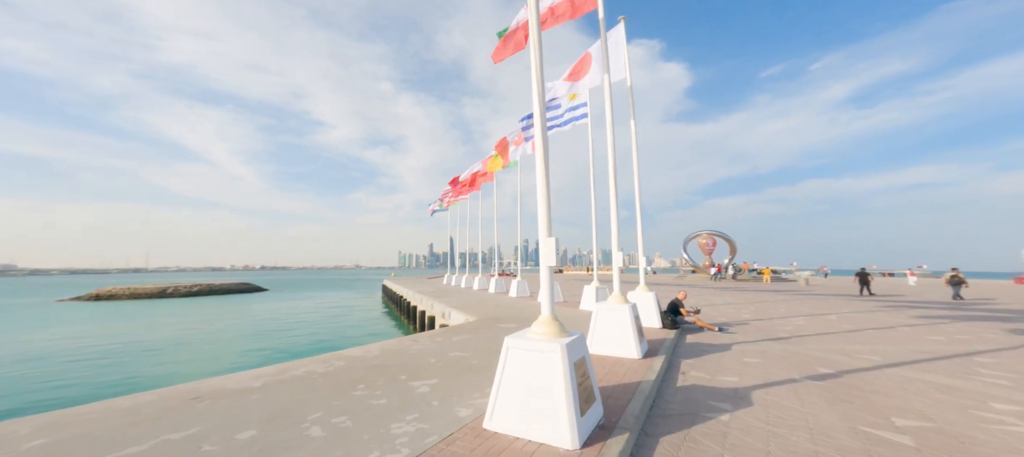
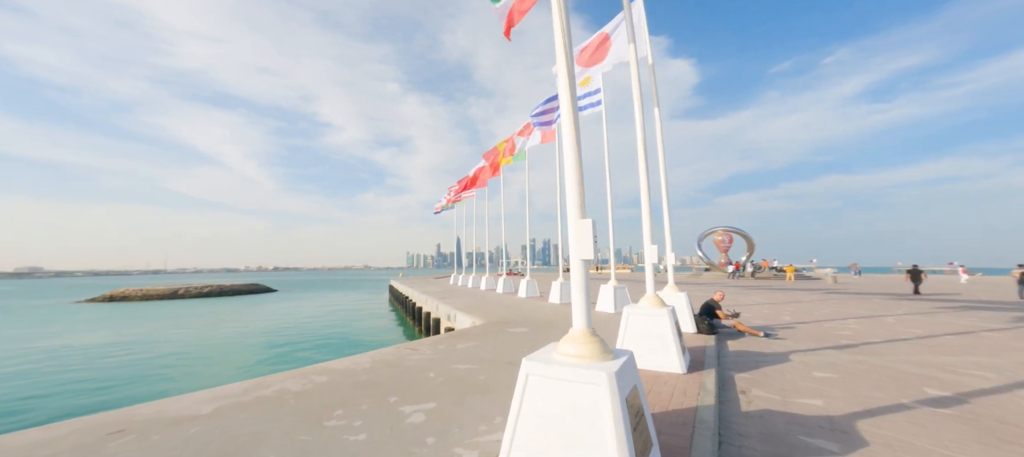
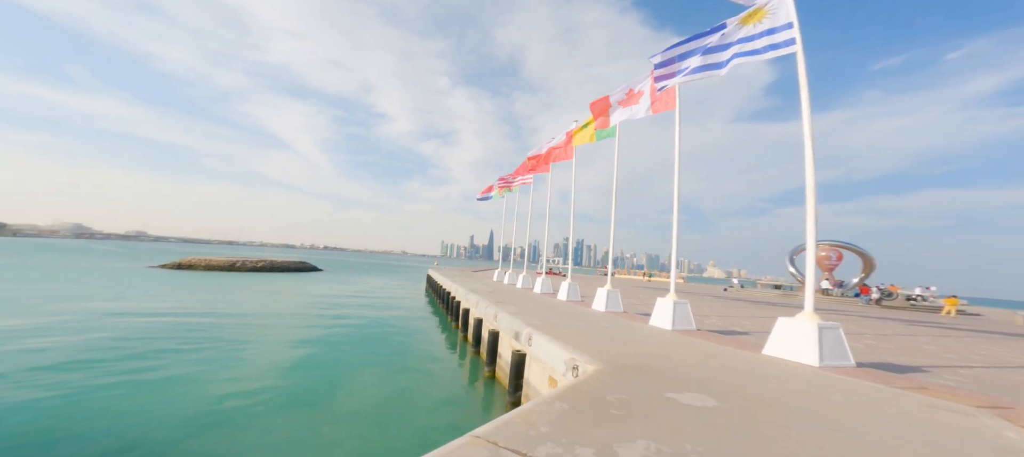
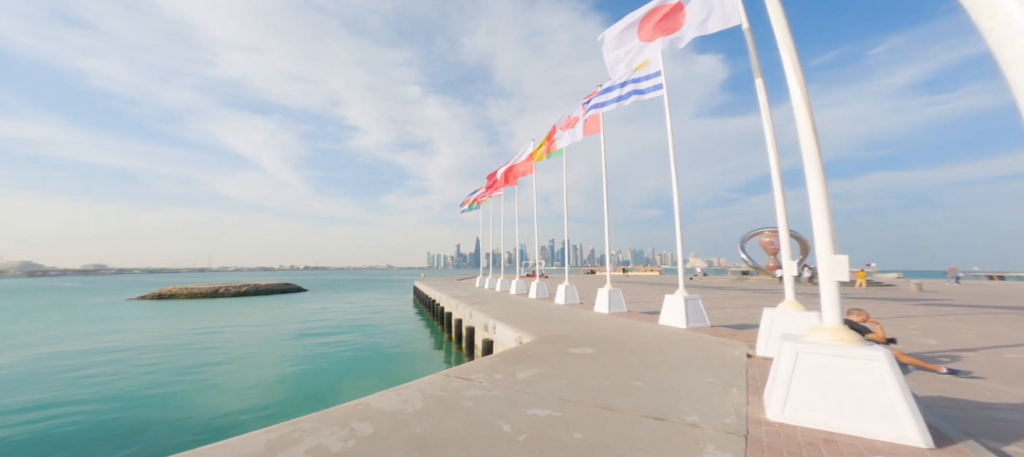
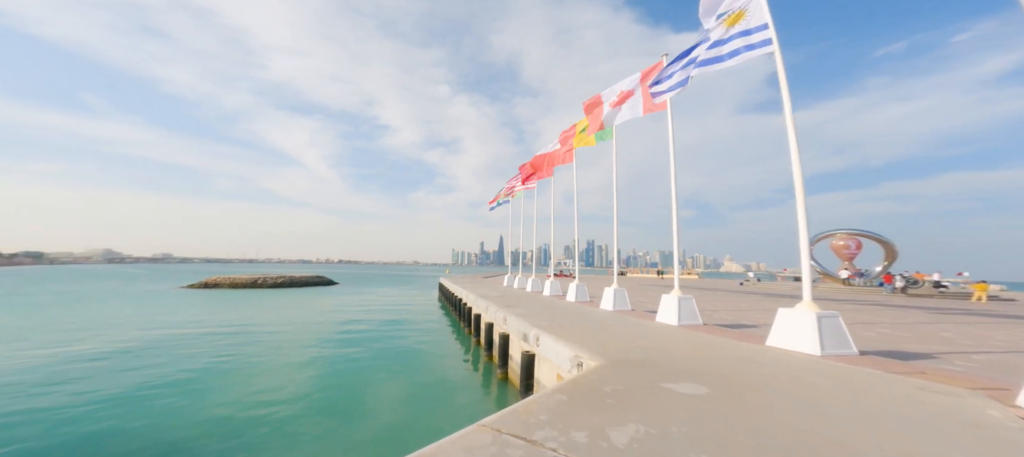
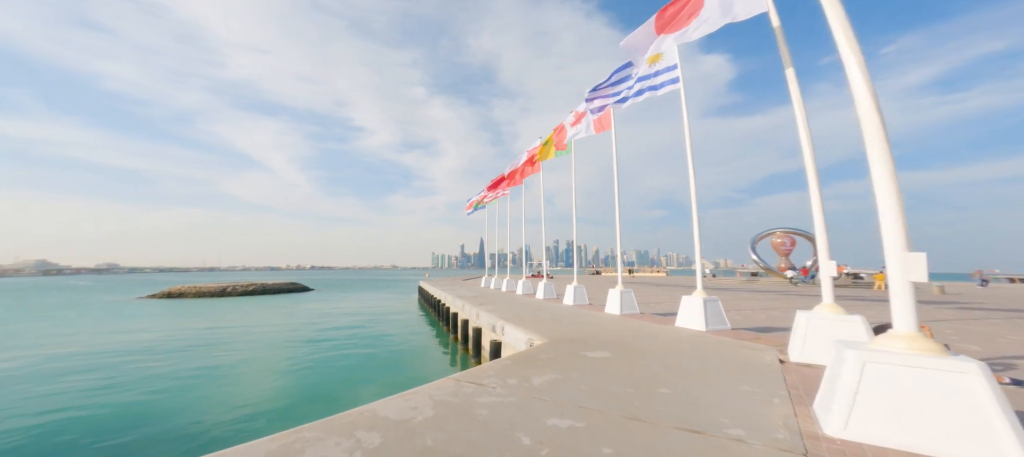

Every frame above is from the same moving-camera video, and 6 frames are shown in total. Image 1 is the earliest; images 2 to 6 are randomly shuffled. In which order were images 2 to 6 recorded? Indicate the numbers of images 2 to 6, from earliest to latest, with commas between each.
2, 4, 6, 5, 3
